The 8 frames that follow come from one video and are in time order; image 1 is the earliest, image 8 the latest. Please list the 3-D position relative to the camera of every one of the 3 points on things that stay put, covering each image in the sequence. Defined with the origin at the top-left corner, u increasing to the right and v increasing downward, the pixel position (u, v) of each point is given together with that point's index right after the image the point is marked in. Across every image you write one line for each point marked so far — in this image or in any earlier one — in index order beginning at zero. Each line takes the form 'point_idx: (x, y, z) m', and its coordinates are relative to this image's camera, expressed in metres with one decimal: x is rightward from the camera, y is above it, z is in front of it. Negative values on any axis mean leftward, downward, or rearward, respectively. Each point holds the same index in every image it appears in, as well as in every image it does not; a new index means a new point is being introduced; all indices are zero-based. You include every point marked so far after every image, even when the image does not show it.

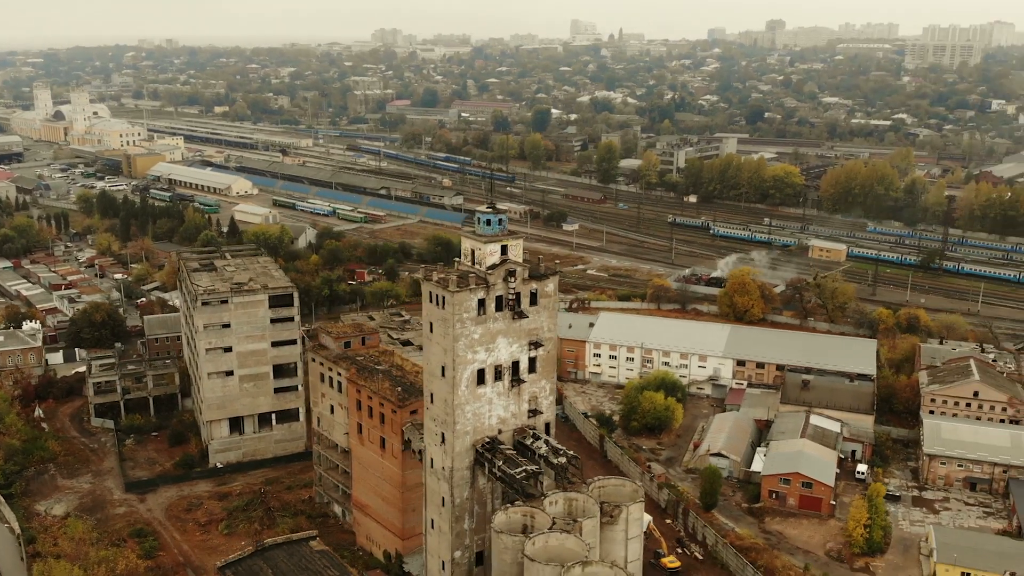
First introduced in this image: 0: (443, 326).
0: (-1.4, -0.8, +20.0) m
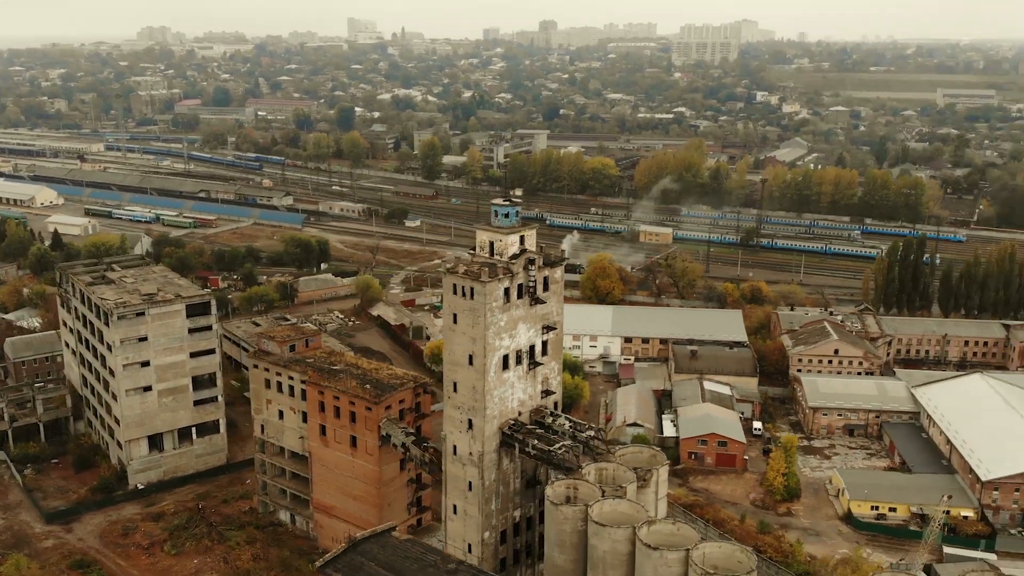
0: (-0.8, -0.6, +20.7) m
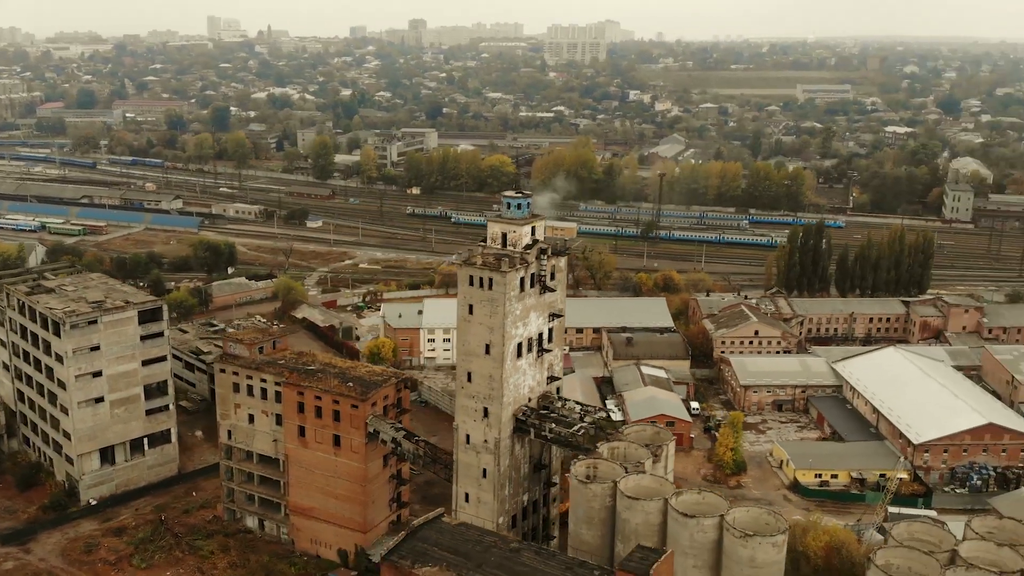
0: (-0.5, -0.4, +21.3) m
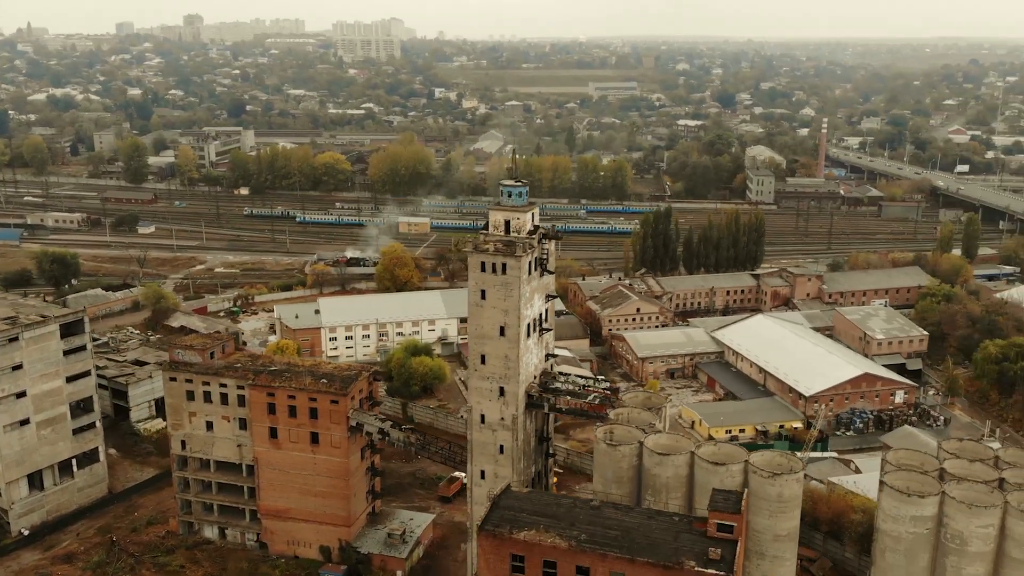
0: (-0.1, 0.0, +22.5) m
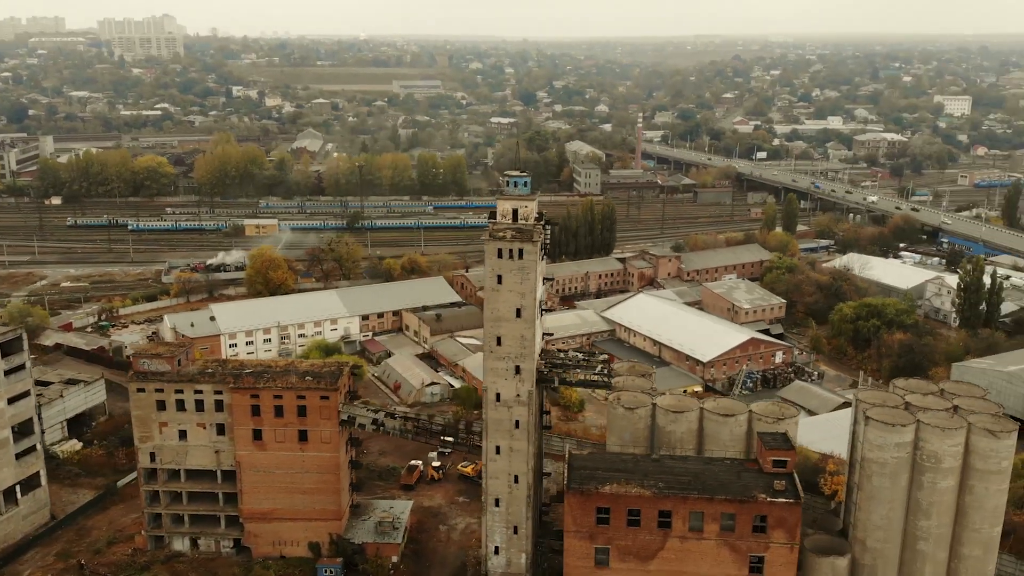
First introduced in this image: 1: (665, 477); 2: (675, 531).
0: (+0.3, +0.4, +24.0) m
1: (+3.2, -3.9, +19.7) m
2: (+3.4, -5.0, +19.4) m
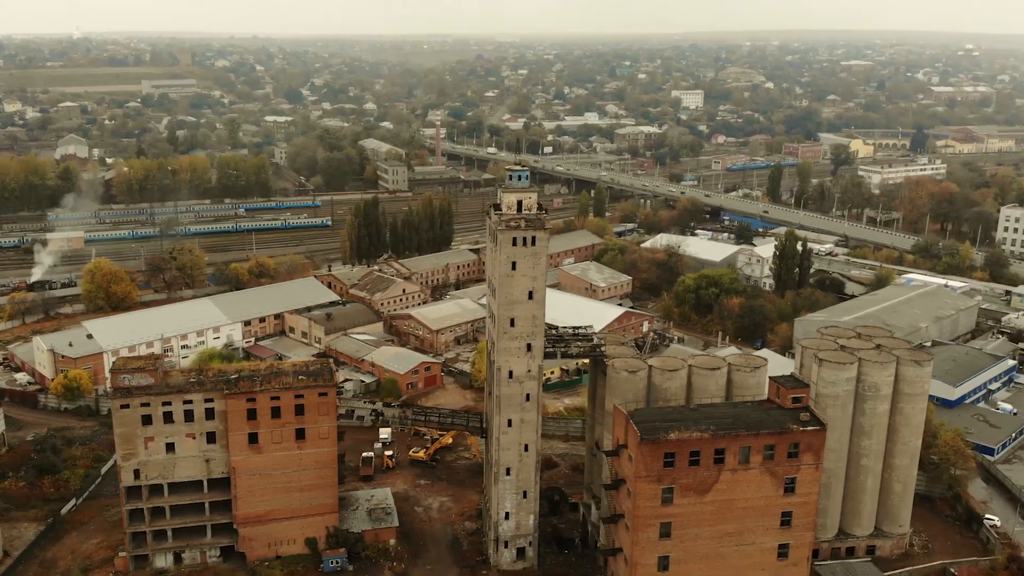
0: (+0.5, +0.9, +26.2) m
1: (+4.9, -3.2, +23.0) m
2: (+5.2, -4.2, +22.7) m
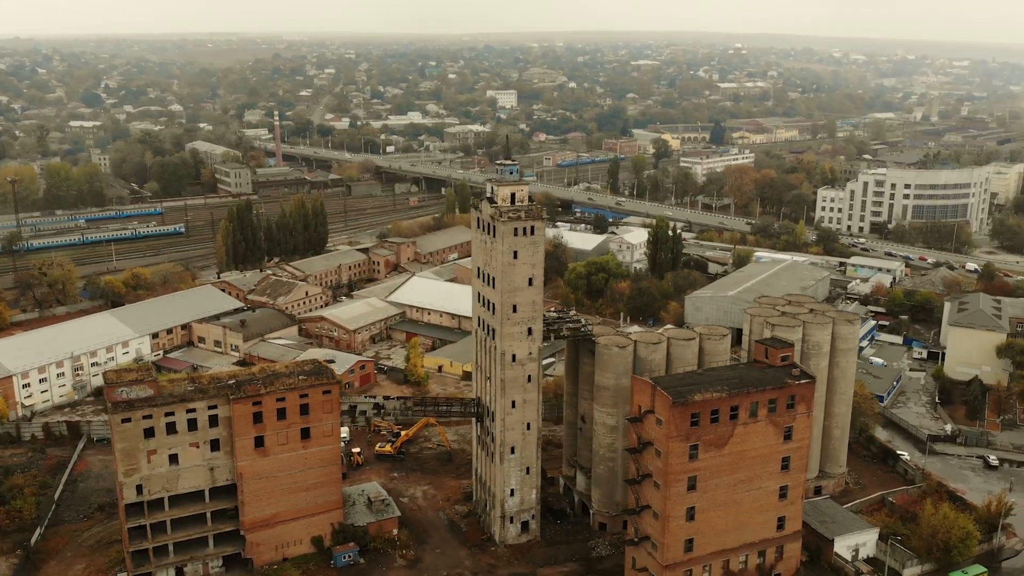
0: (+0.6, +1.2, +27.9) m
1: (+5.8, -2.6, +25.7) m
2: (+6.2, -3.6, +25.5) m
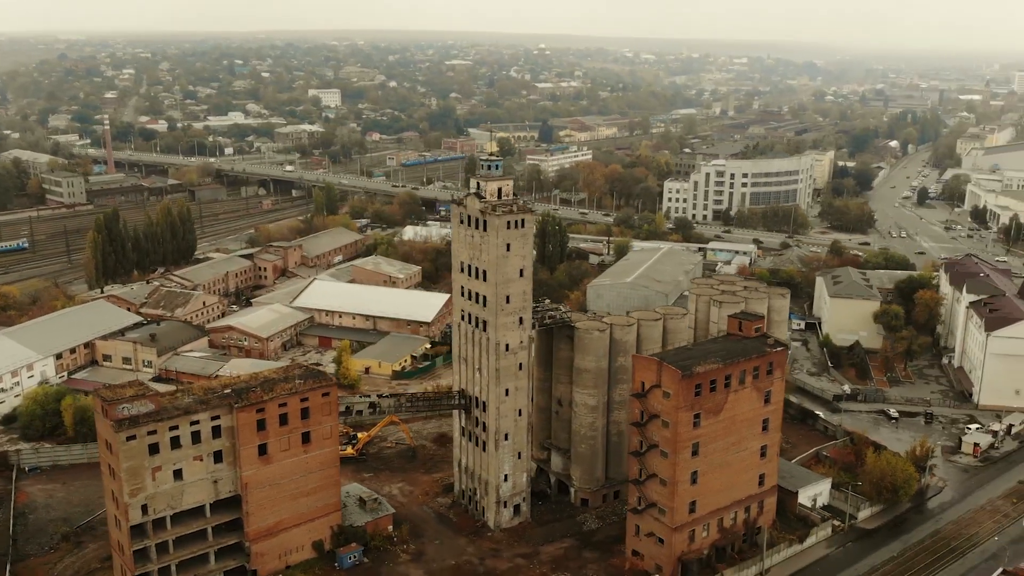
0: (+0.3, +1.5, +29.1) m
1: (+6.0, -2.0, +28.1) m
2: (+6.5, -3.0, +28.0) m
